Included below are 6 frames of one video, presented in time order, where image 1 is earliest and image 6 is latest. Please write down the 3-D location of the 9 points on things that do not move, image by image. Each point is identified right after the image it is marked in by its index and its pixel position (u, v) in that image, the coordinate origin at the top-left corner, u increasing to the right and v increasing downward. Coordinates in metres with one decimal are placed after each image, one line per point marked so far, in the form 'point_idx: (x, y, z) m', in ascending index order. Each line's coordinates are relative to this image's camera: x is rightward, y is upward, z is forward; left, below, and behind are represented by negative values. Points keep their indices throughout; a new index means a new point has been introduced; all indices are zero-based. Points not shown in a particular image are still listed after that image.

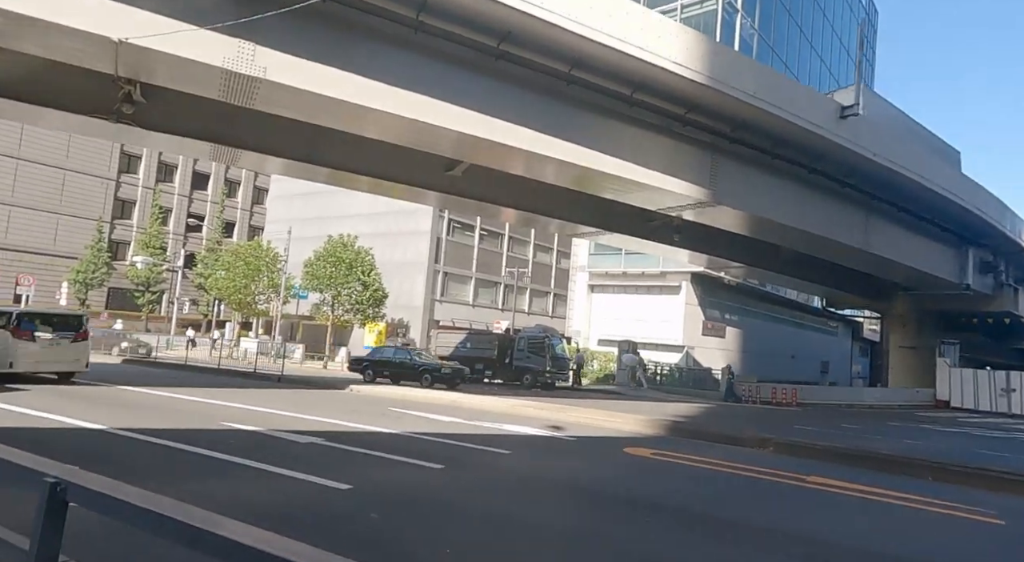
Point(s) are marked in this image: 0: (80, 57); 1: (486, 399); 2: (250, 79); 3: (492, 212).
0: (-5.8, +3.0, +8.7) m
1: (-0.6, -3.2, +18.1) m
2: (-3.6, +2.8, +8.9) m
3: (-0.6, +1.8, +17.1) m
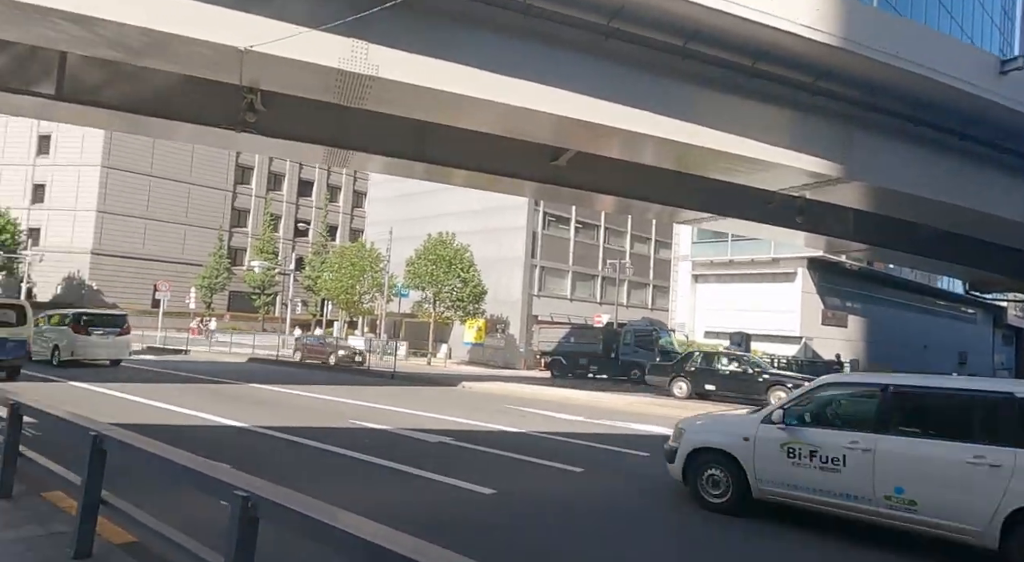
0: (-4.3, +2.9, +9.1) m
1: (+2.5, -3.1, +17.7) m
2: (-2.1, +2.8, +9.0) m
3: (+2.1, +2.0, +16.7) m
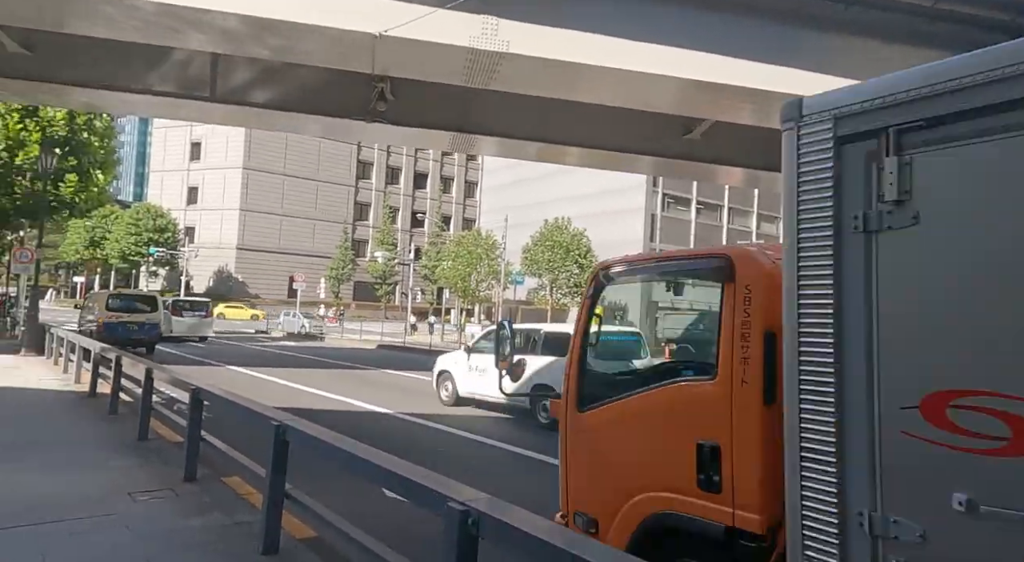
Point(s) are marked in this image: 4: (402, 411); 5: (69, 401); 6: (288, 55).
0: (-2.4, +3.1, +9.3) m
1: (+5.8, -2.6, +16.7) m
2: (-0.2, +2.9, +8.8) m
3: (+5.2, +2.4, +15.6) m
4: (-1.8, -2.1, +10.7) m
5: (-5.6, -1.5, +8.5) m
6: (-3.2, +3.1, +9.3) m
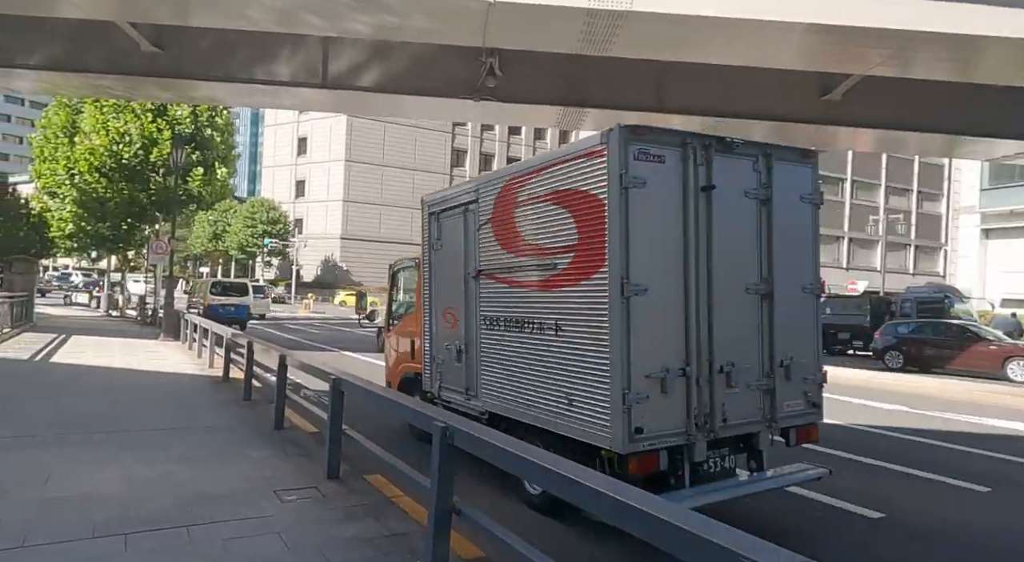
0: (-0.8, +3.3, +8.9) m
1: (+8.5, -2.1, +15.2) m
2: (+1.3, +3.2, +8.1) m
3: (+7.7, +2.9, +14.1) m
4: (+0.2, -1.8, +10.4) m
5: (-4.0, -1.4, +8.7) m
6: (-1.5, +3.3, +9.0) m
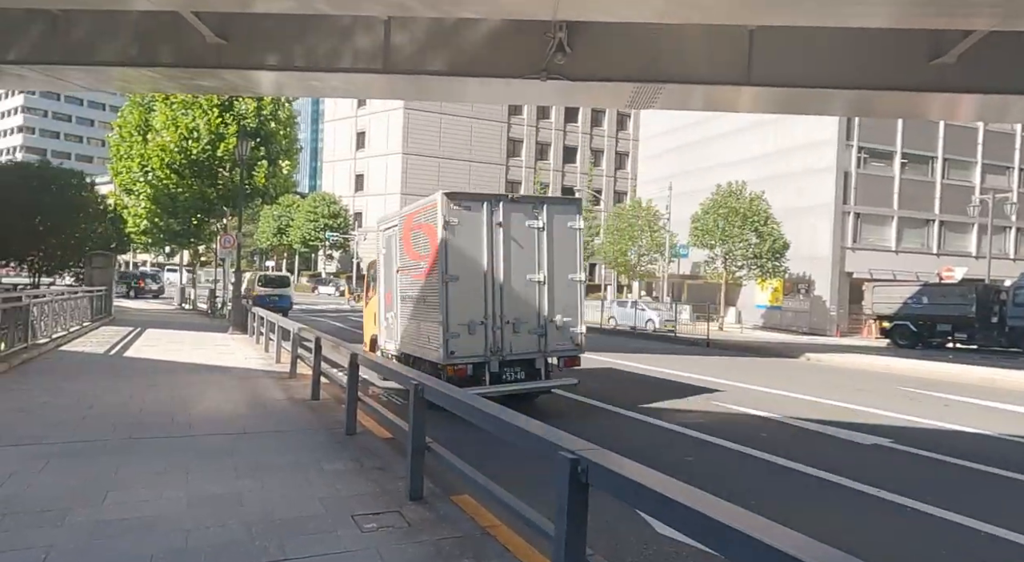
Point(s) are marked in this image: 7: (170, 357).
0: (+0.2, +3.4, +8.3) m
1: (+10.0, -1.8, +13.8) m
2: (+2.2, +3.3, +7.4) m
3: (+9.0, +3.1, +12.8) m
4: (+1.3, -1.7, +9.8) m
5: (-3.0, -1.3, +8.4) m
6: (-0.6, +3.4, +8.5) m
7: (-5.7, -1.3, +11.2) m
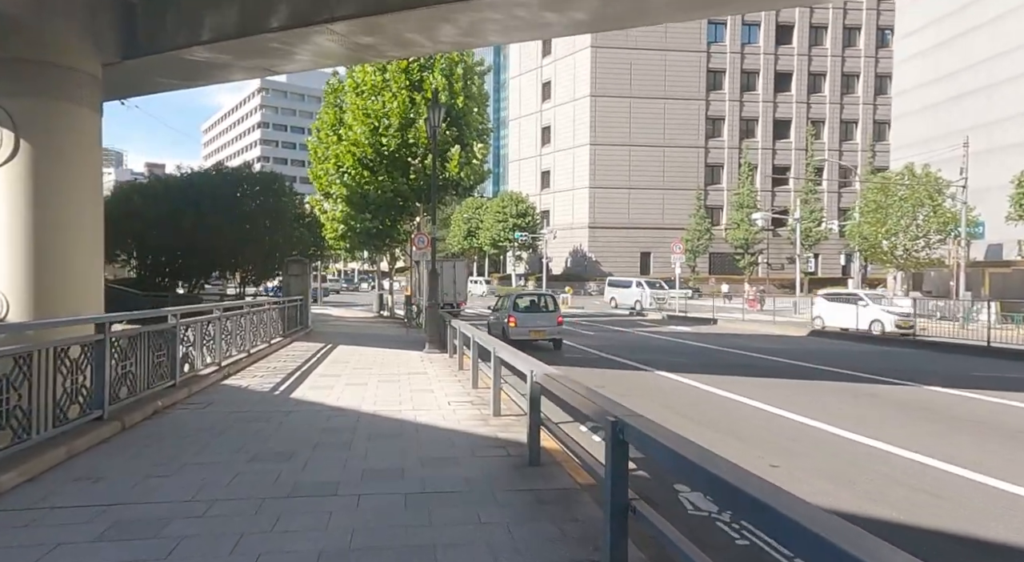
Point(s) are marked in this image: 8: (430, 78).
0: (+2.8, +3.4, +3.6) m
1: (+13.9, -1.4, +6.3) m
2: (+4.5, +3.4, +2.1) m
3: (+12.6, +3.5, +5.5) m
4: (+4.4, -1.6, +4.7) m
5: (0.0, -1.3, +4.5) m
6: (+2.1, +3.5, +4.0) m
7: (-1.9, -1.4, +8.0) m
8: (-2.5, +5.9, +20.2) m
